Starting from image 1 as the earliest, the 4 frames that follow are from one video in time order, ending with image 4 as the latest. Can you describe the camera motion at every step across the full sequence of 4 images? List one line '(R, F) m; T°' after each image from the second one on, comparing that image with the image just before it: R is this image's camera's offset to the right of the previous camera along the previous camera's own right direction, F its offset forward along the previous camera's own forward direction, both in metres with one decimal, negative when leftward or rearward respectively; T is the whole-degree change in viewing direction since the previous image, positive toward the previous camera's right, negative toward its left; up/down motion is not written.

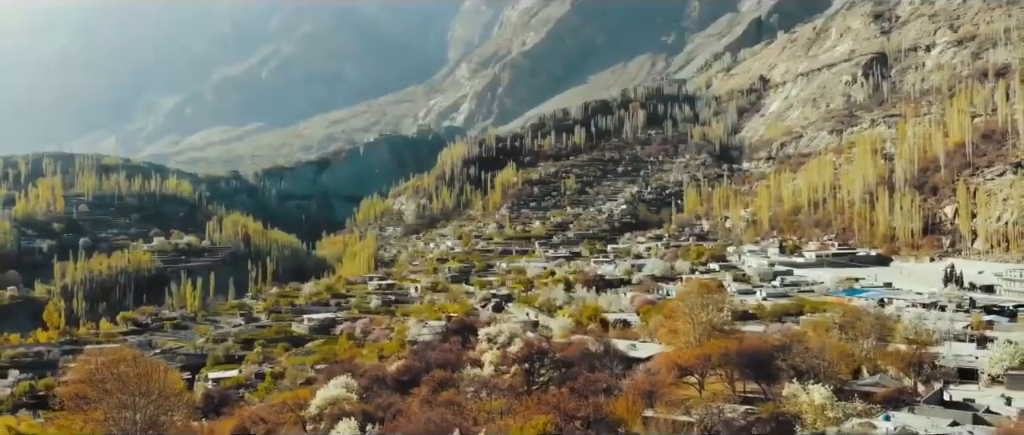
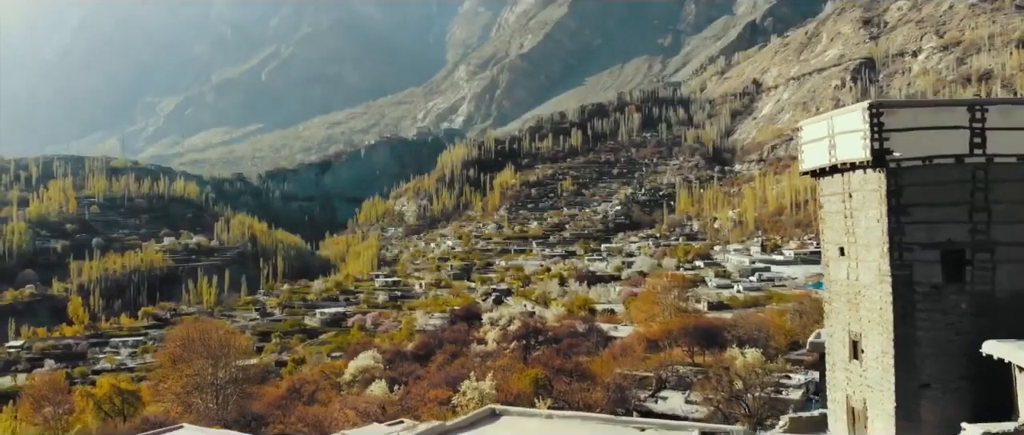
(0.0, -5.0) m; 0°
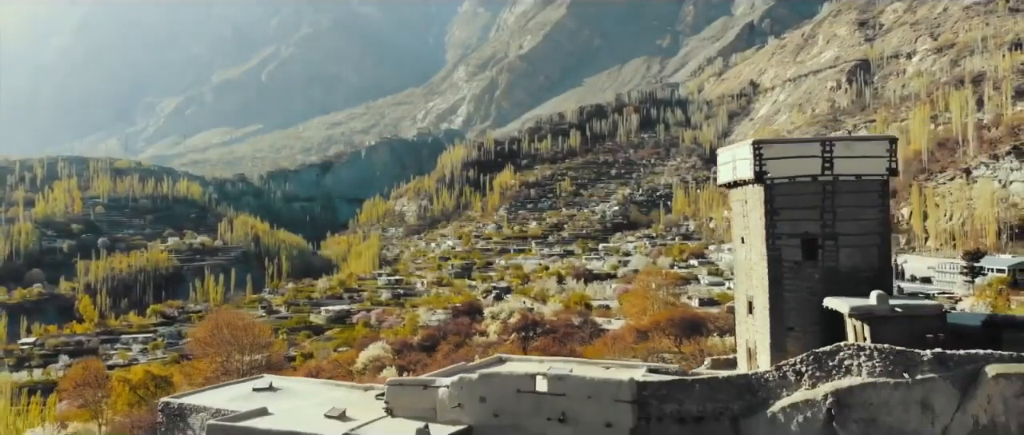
(0.0, -2.2) m; 0°
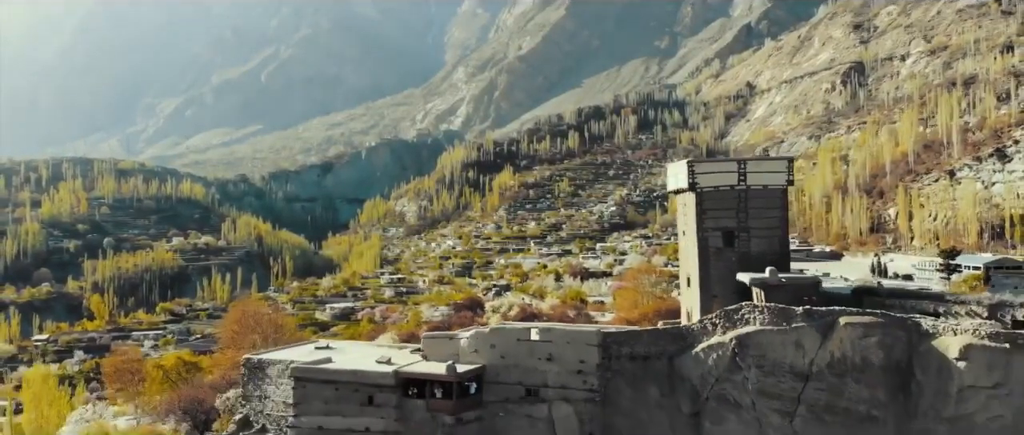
(0.0, -2.5) m; 0°
